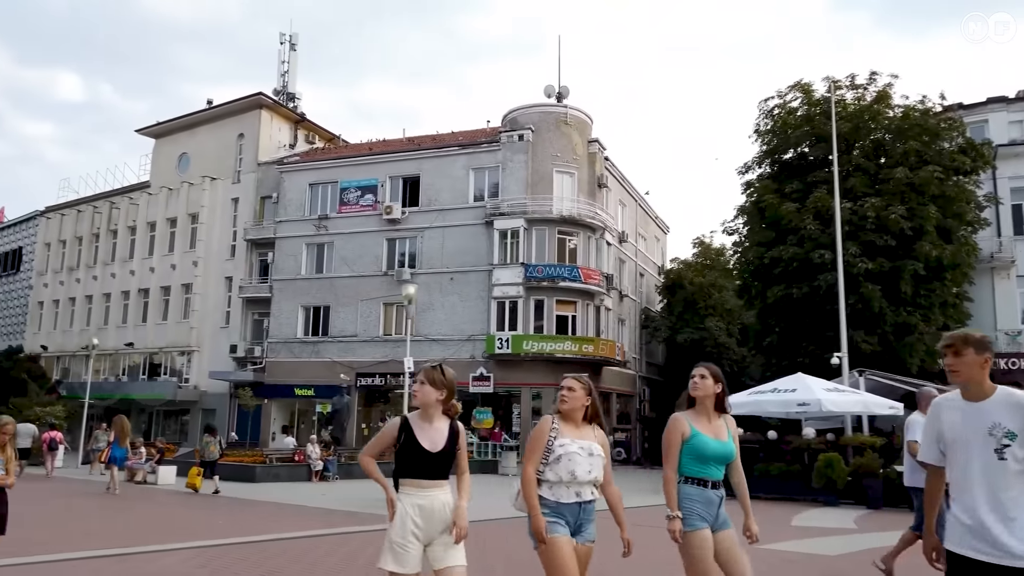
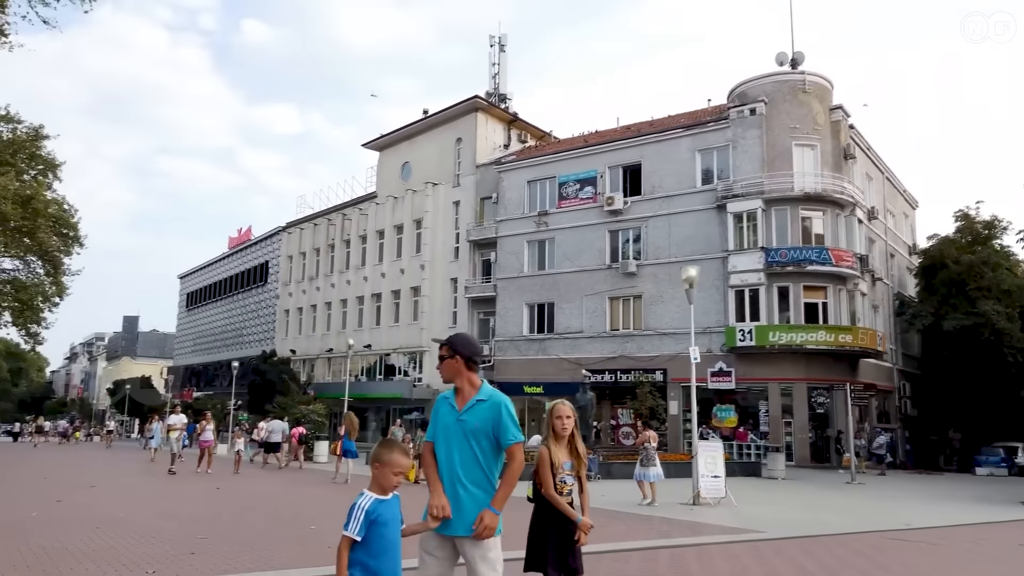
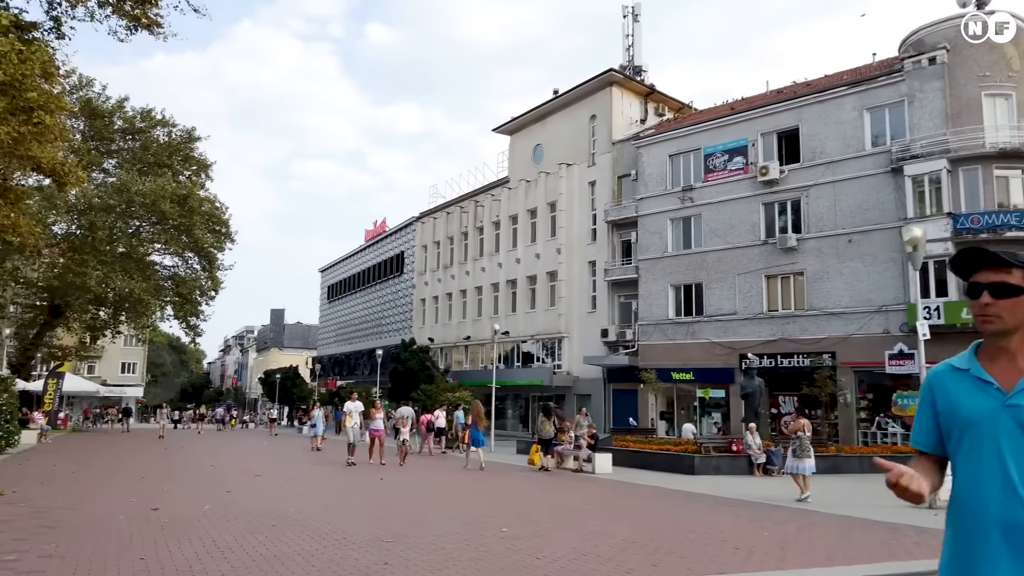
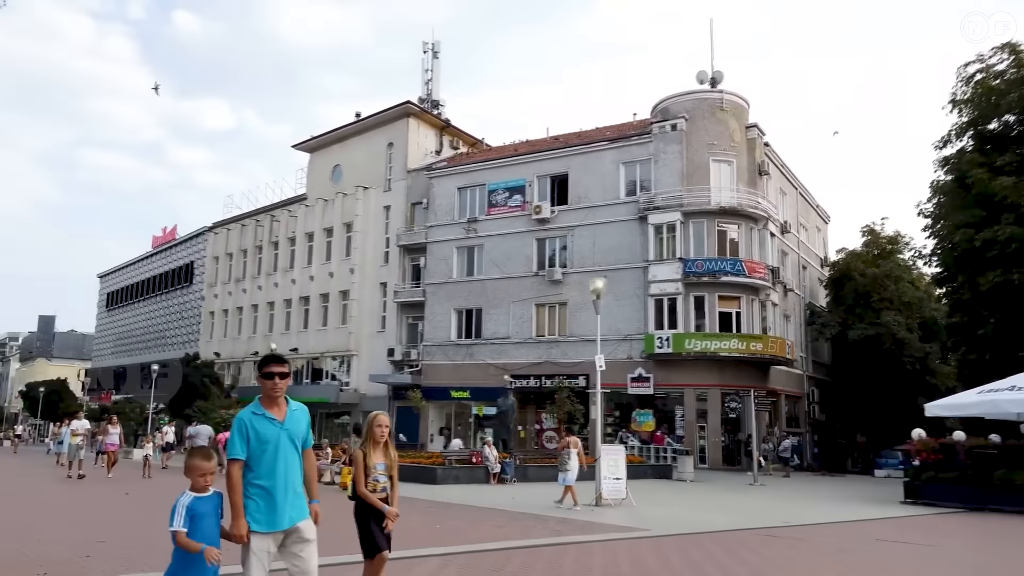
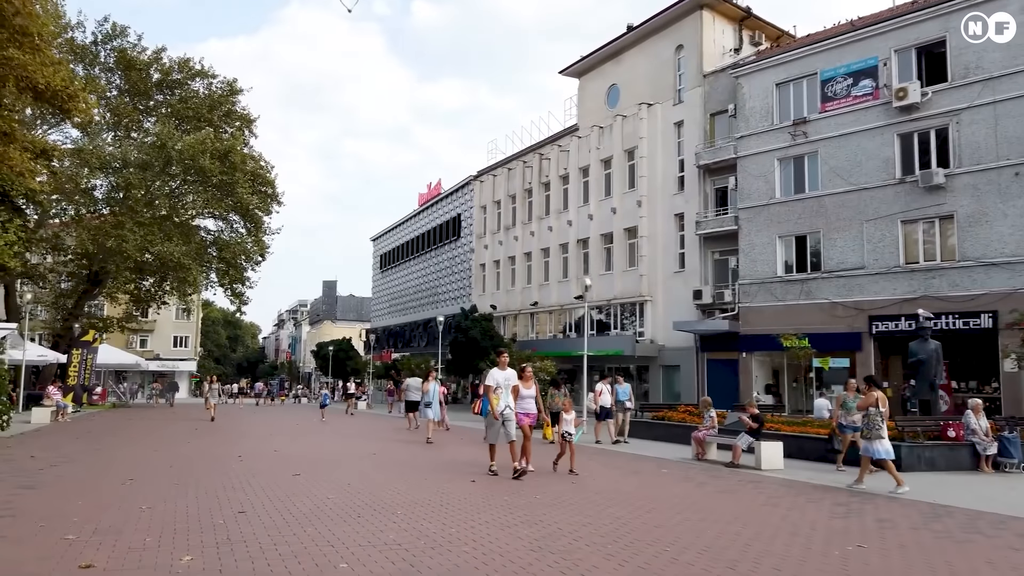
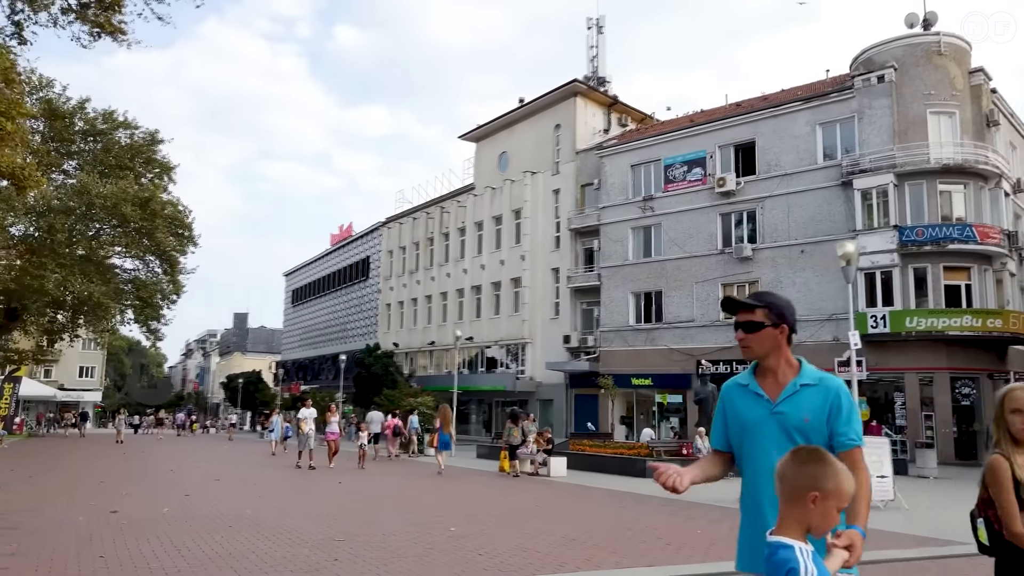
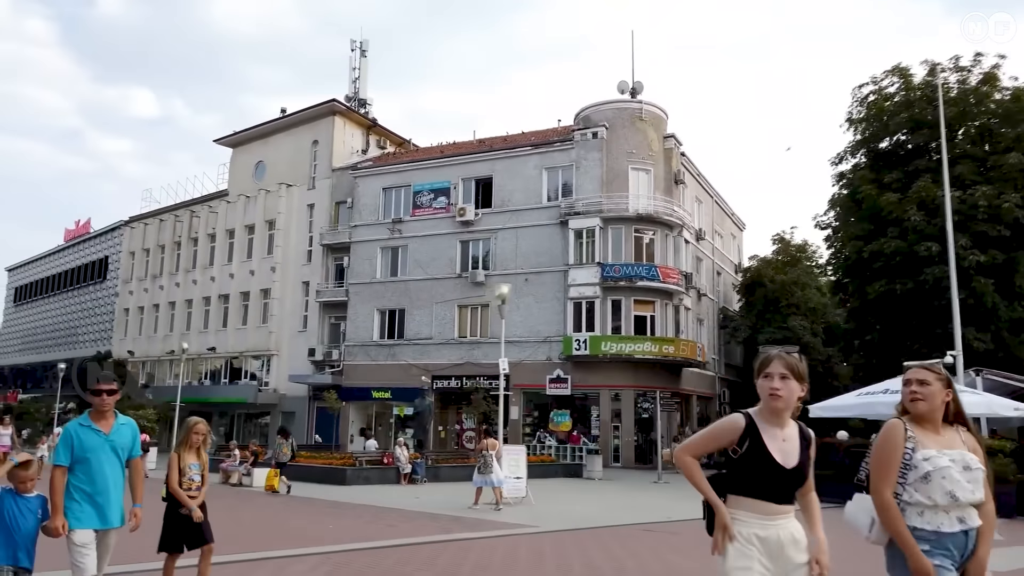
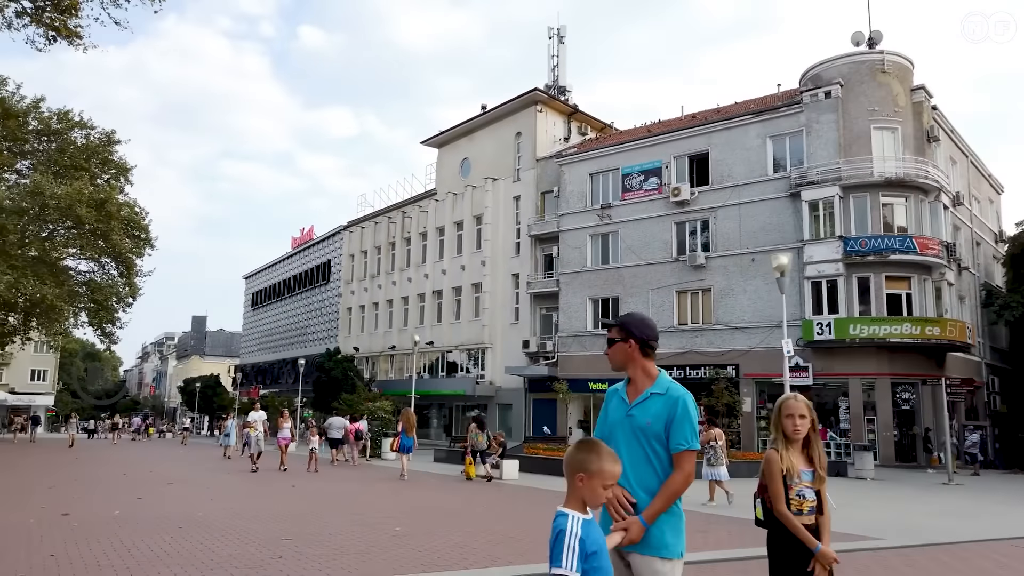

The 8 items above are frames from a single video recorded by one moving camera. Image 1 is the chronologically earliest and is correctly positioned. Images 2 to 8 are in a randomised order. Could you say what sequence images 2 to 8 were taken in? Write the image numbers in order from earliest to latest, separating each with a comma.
7, 4, 2, 8, 6, 3, 5
